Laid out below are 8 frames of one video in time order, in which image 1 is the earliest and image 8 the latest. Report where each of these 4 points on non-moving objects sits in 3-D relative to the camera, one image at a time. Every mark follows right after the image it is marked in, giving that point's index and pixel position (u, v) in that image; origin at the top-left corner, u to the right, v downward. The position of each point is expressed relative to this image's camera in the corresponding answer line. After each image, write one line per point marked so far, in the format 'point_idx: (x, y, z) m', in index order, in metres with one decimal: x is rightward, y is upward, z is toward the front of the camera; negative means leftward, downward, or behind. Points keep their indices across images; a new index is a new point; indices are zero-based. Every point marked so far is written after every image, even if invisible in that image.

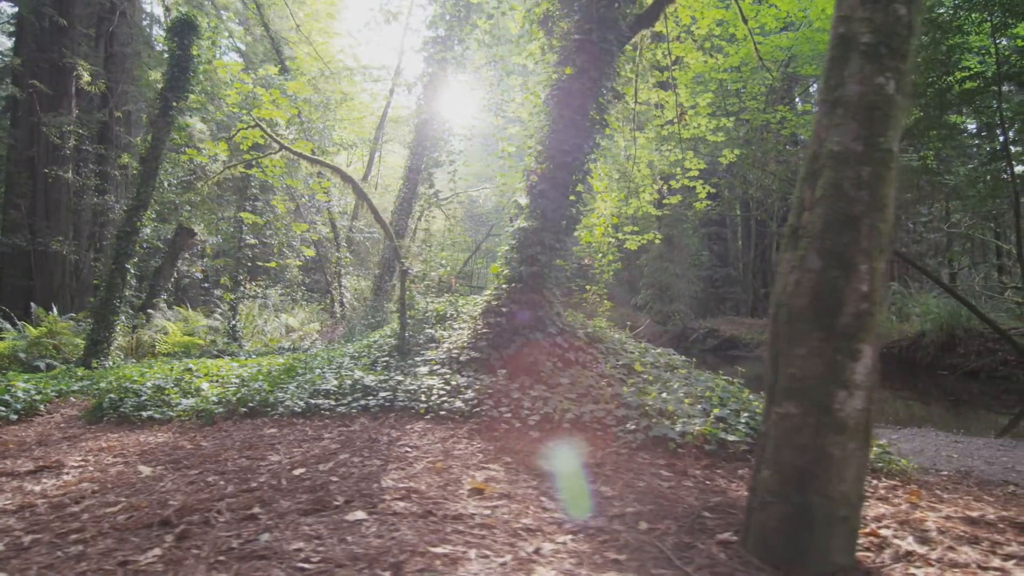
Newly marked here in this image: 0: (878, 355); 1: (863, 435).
0: (+1.4, -0.3, +2.3) m
1: (+1.3, -0.5, +2.3) m
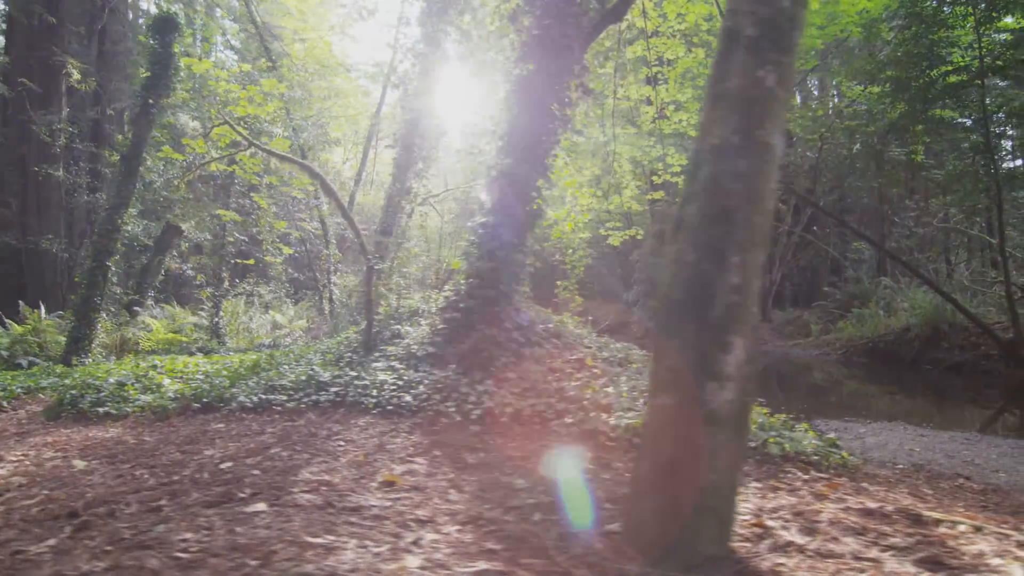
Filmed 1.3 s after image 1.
0: (+0.9, -0.2, +2.3) m
1: (+0.8, -0.5, +2.3) m
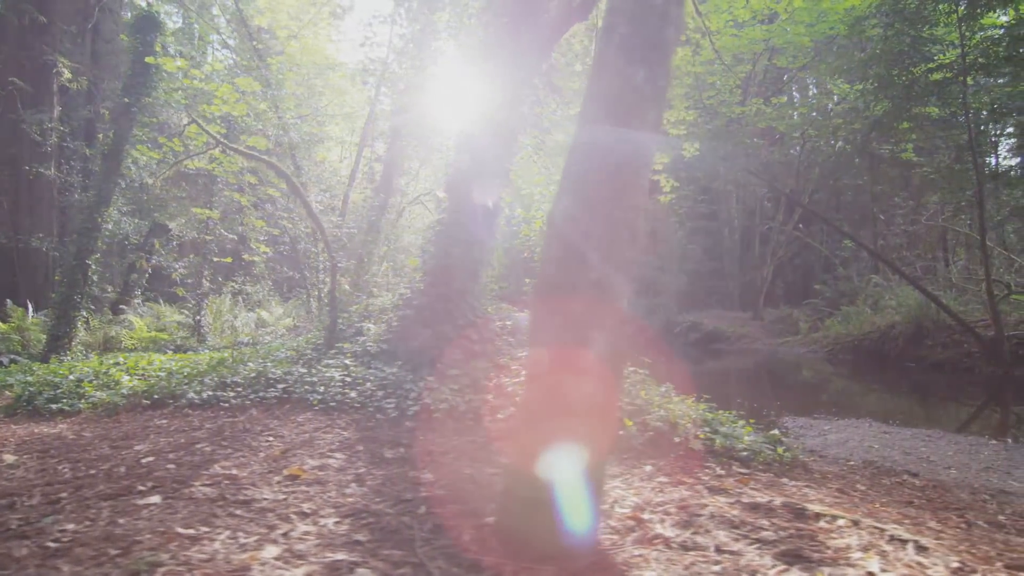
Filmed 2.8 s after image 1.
0: (+0.4, -0.2, +2.3) m
1: (+0.3, -0.5, +2.3) m
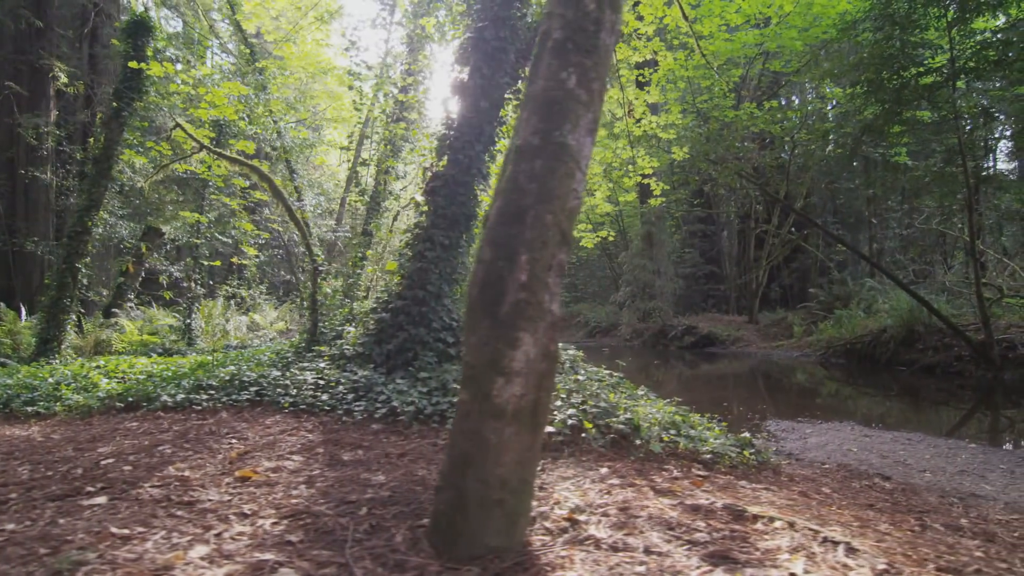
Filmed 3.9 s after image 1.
0: (+0.1, -0.2, +2.4) m
1: (+0.1, -0.5, +2.3) m
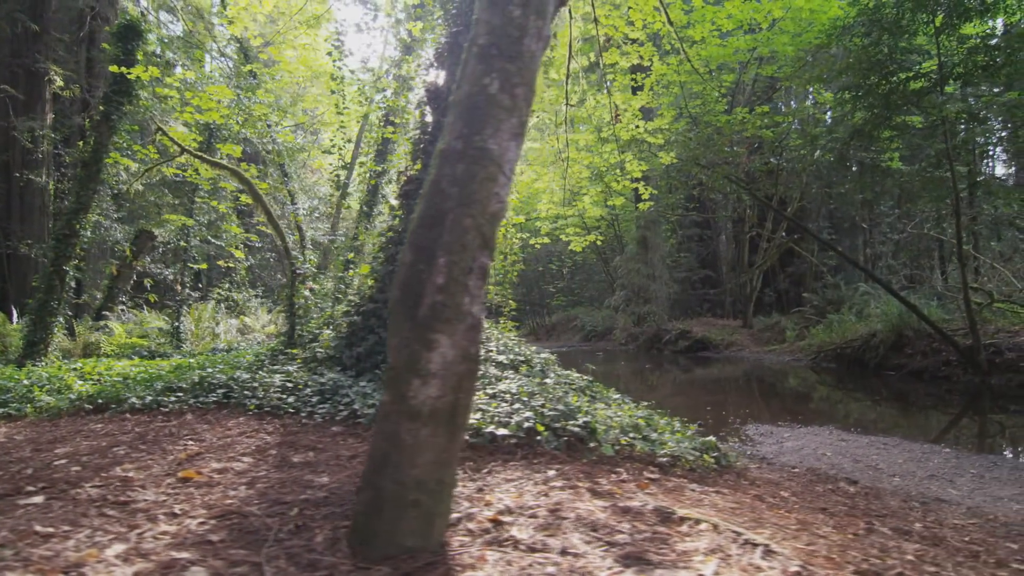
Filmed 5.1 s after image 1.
0: (-0.2, -0.2, +2.4) m
1: (-0.3, -0.5, +2.4) m
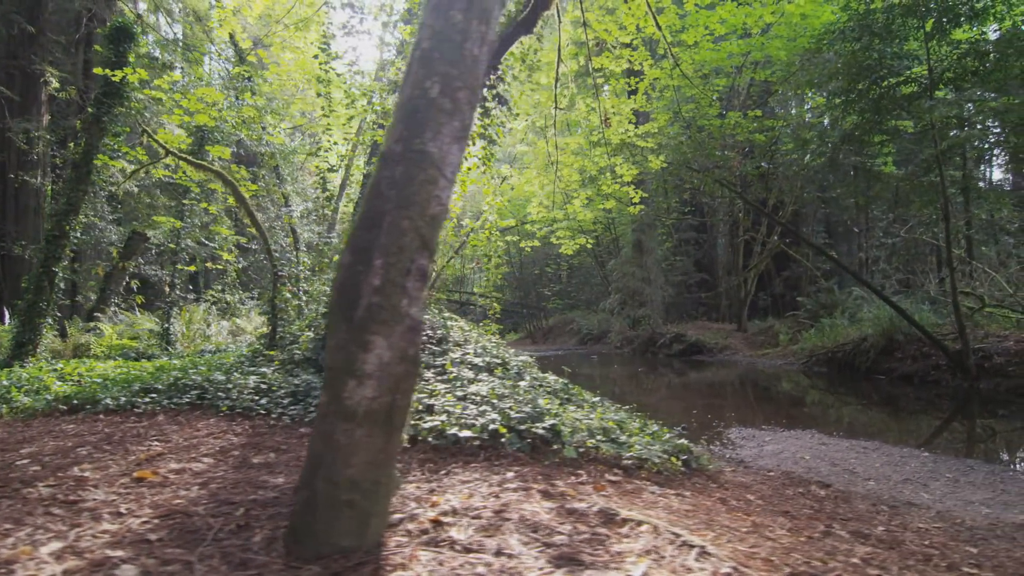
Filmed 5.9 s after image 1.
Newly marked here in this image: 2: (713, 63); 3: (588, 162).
0: (-0.4, -0.2, +2.4) m
1: (-0.5, -0.5, +2.4) m
2: (+5.3, +6.0, +16.6) m
3: (+1.9, +3.1, +15.5) m
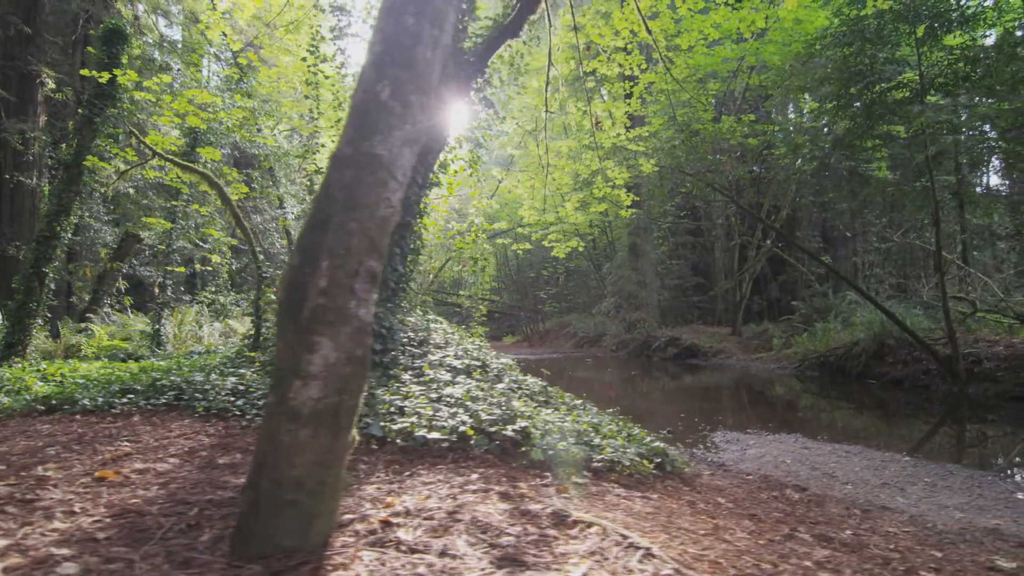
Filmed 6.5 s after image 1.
0: (-0.6, -0.2, +2.4) m
1: (-0.7, -0.5, +2.4) m
2: (+5.1, +5.9, +16.6) m
3: (+1.7, +3.1, +15.6) m
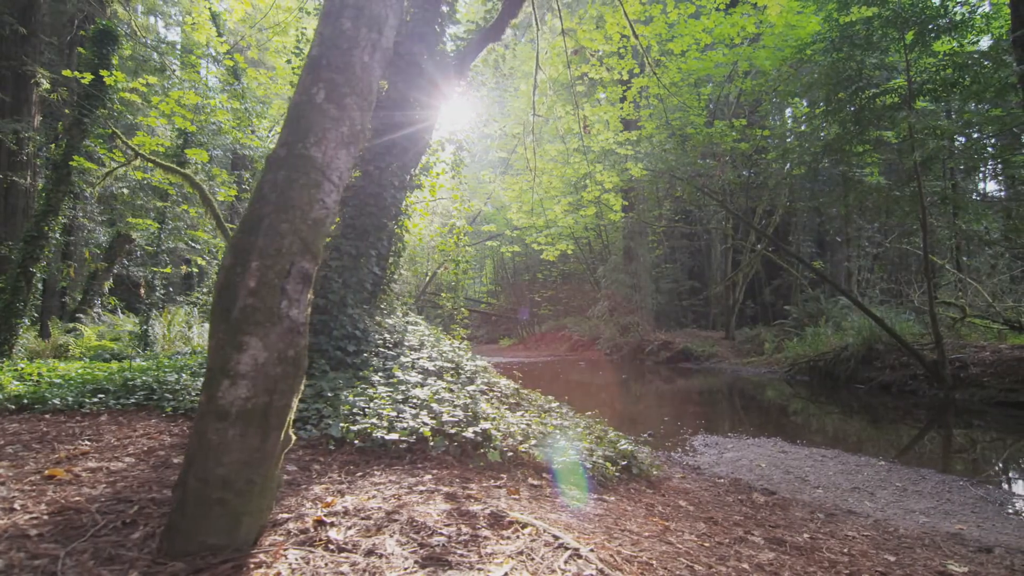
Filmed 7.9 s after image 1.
0: (-0.9, -0.2, +2.4) m
1: (-1.0, -0.5, +2.4) m
2: (+4.8, +5.8, +16.7) m
3: (+1.5, +3.0, +15.6) m
